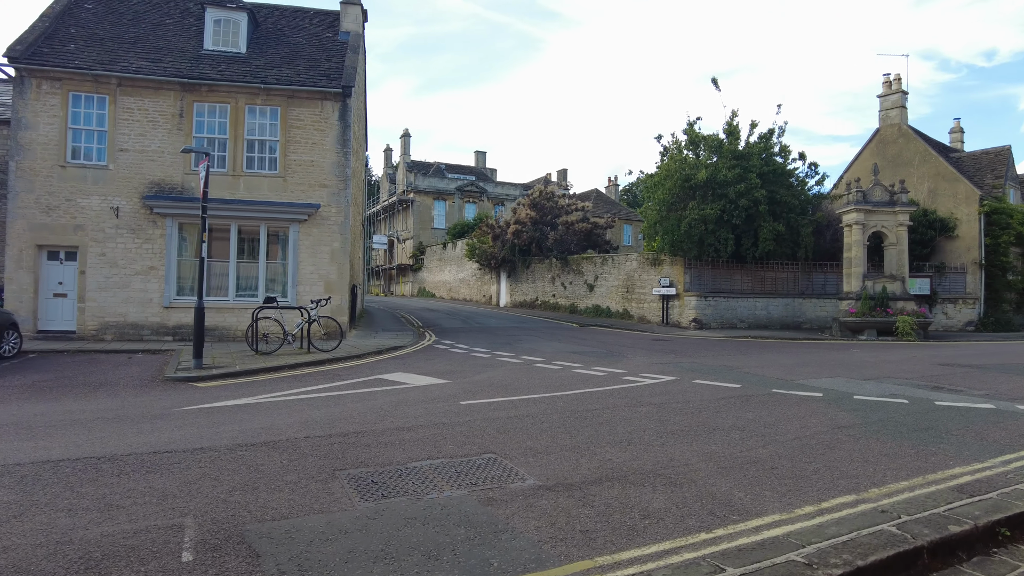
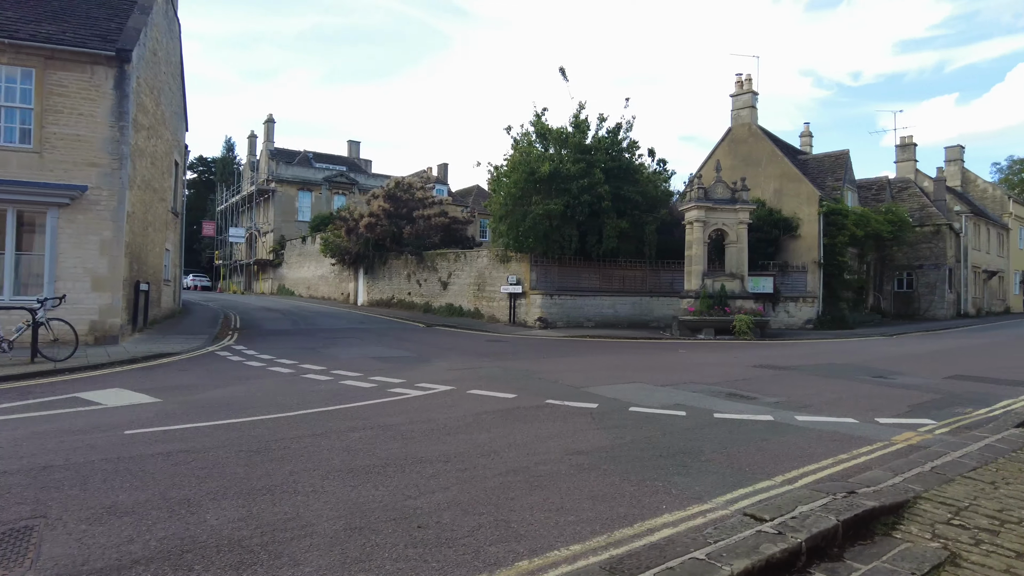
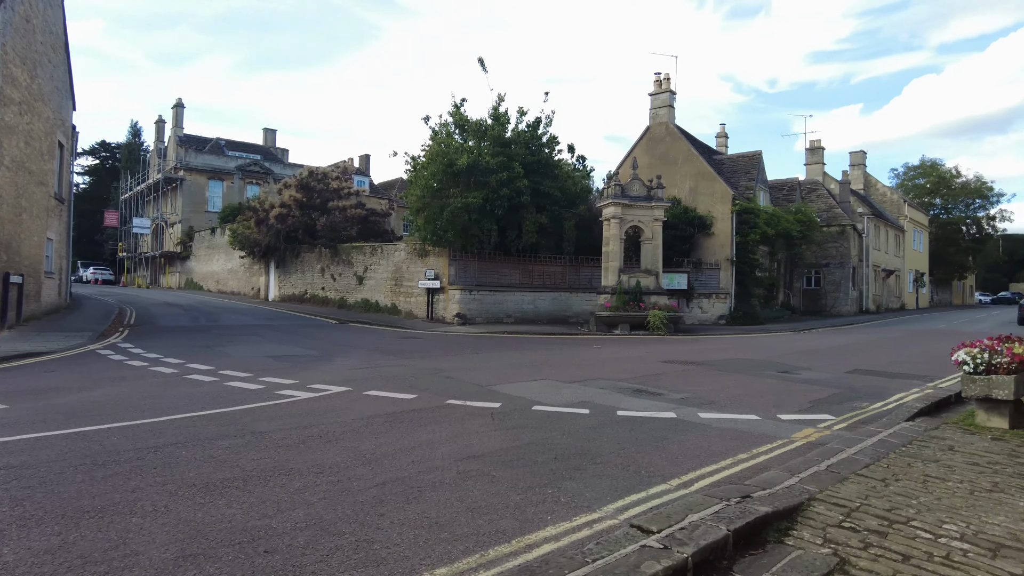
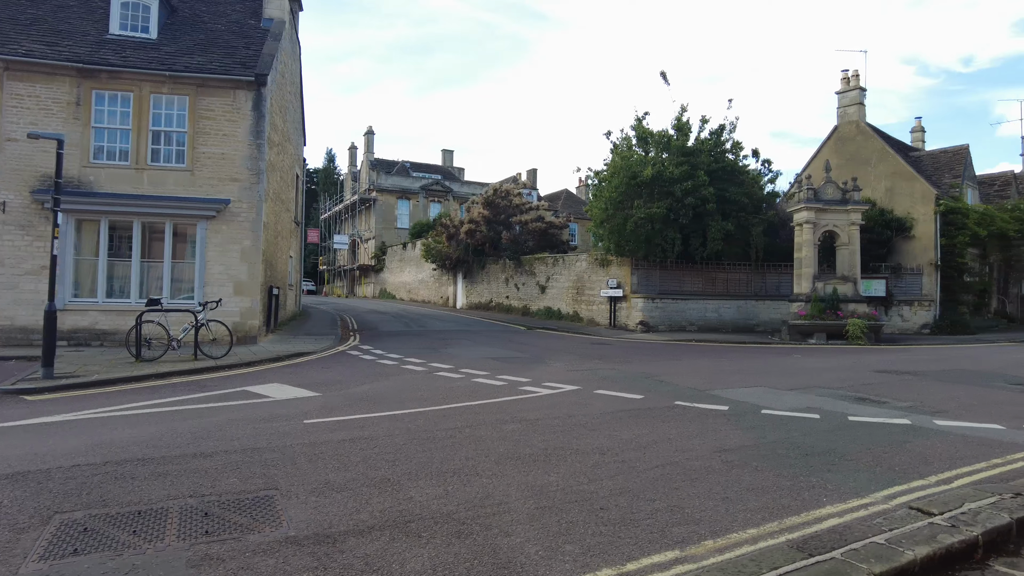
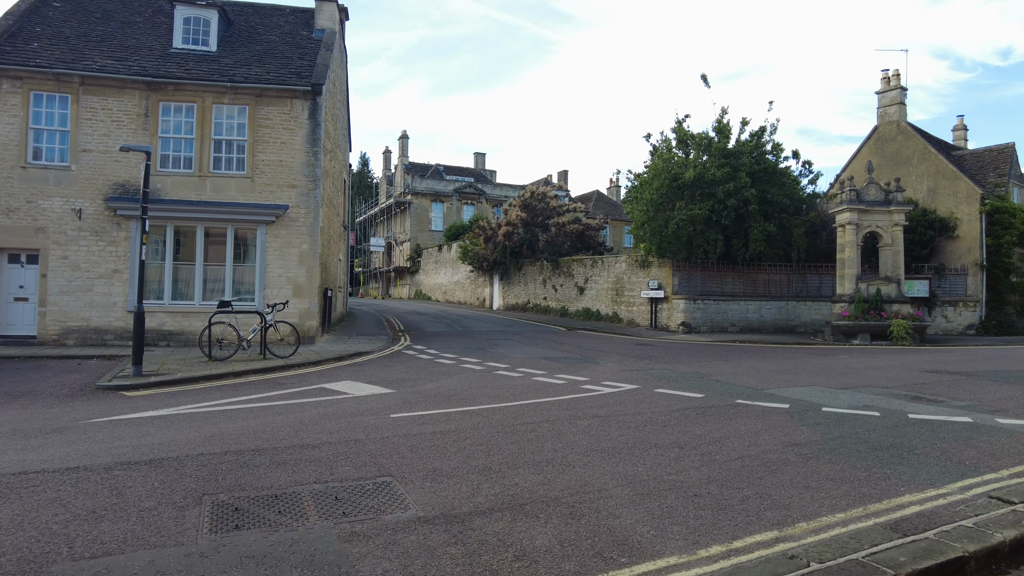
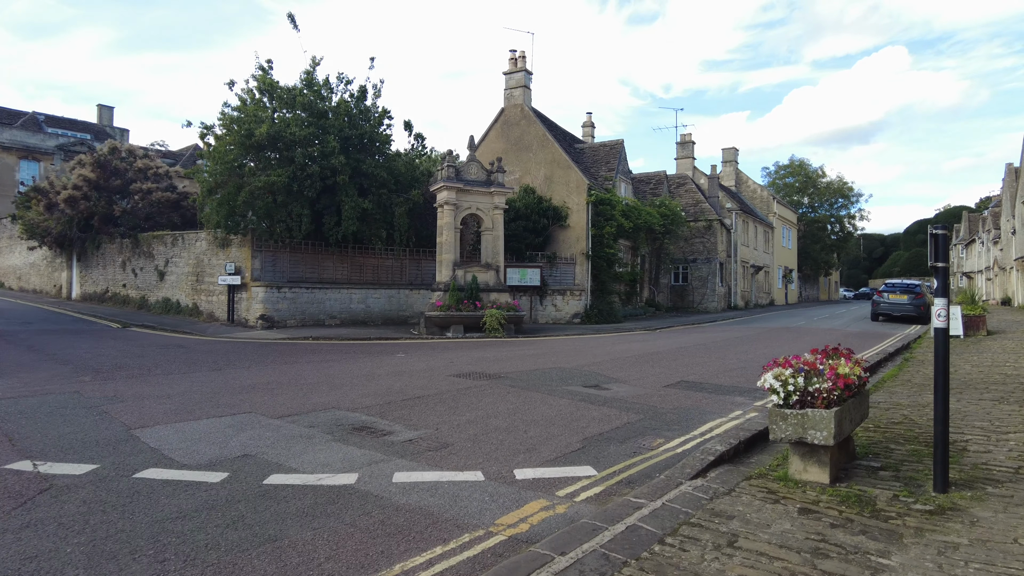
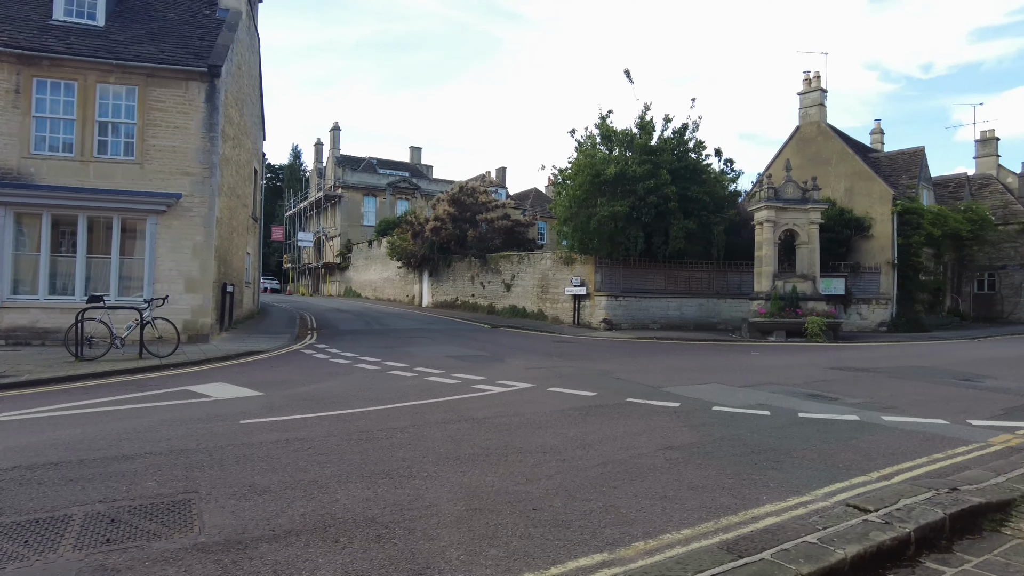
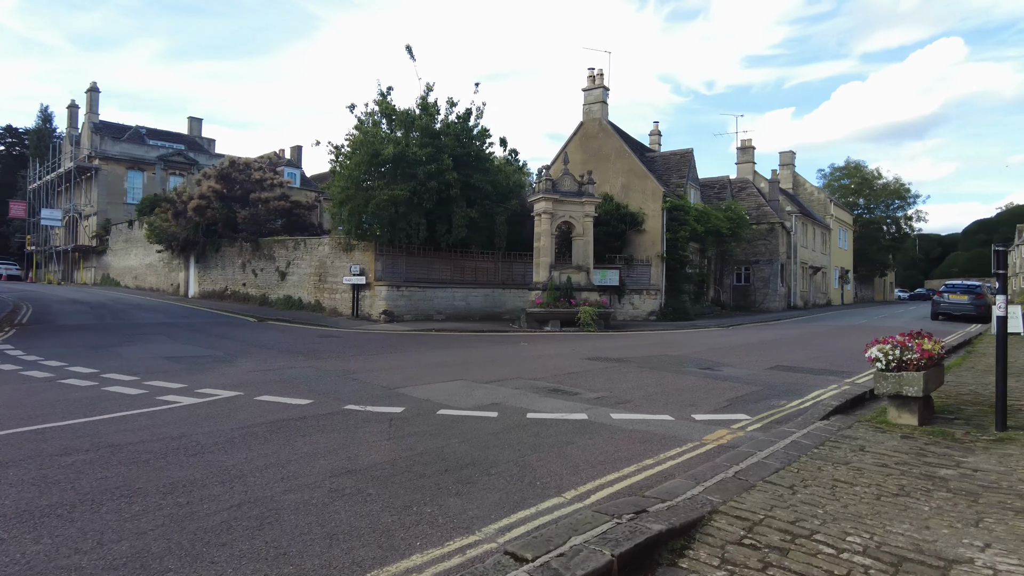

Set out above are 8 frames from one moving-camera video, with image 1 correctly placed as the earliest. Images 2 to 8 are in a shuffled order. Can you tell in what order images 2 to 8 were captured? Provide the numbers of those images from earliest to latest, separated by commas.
5, 4, 7, 2, 3, 8, 6
